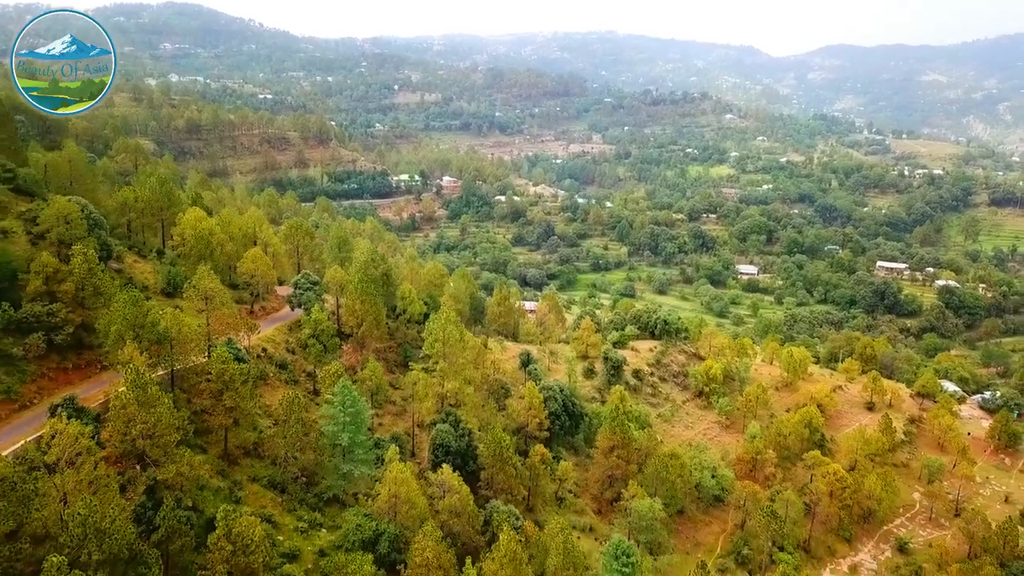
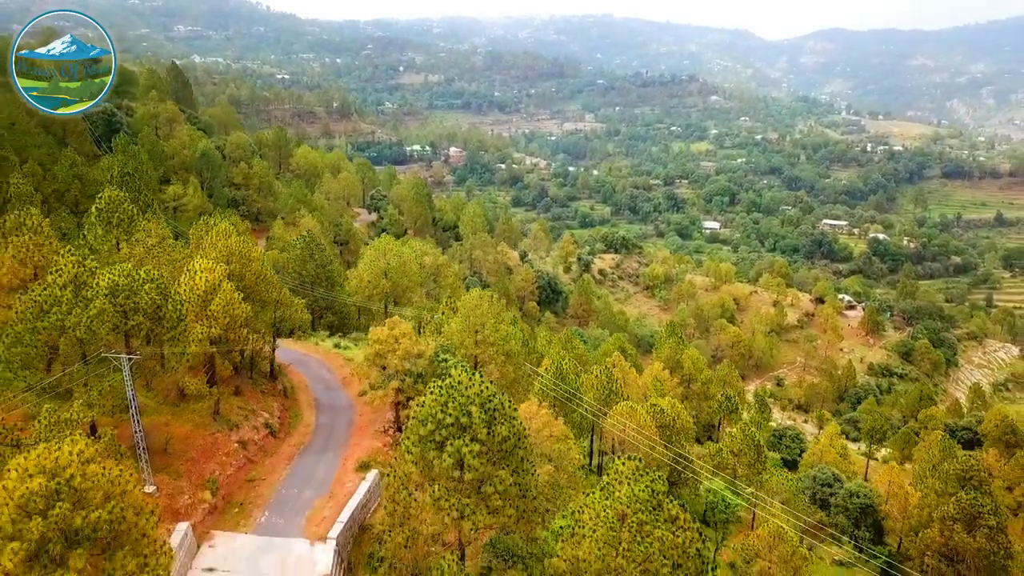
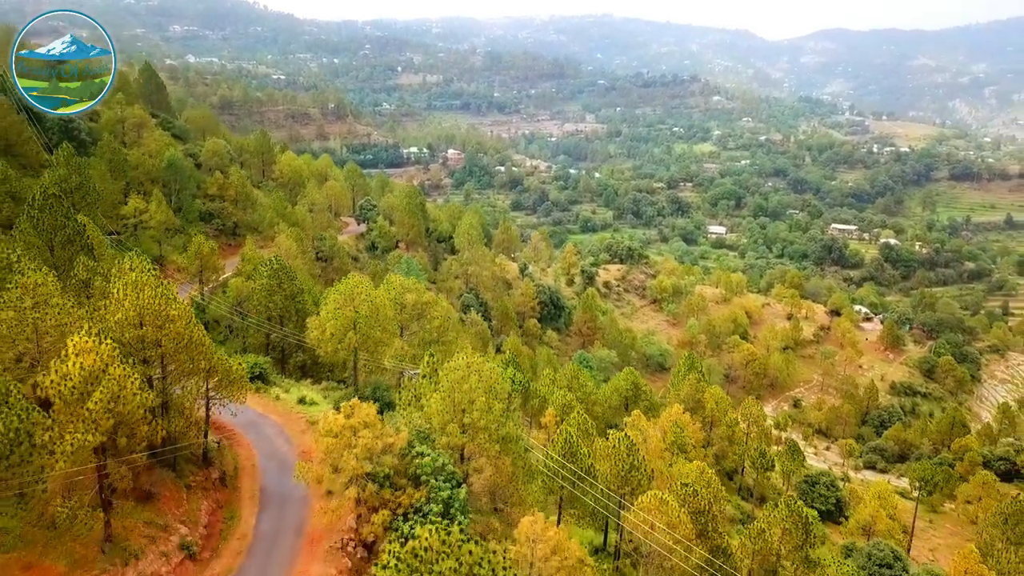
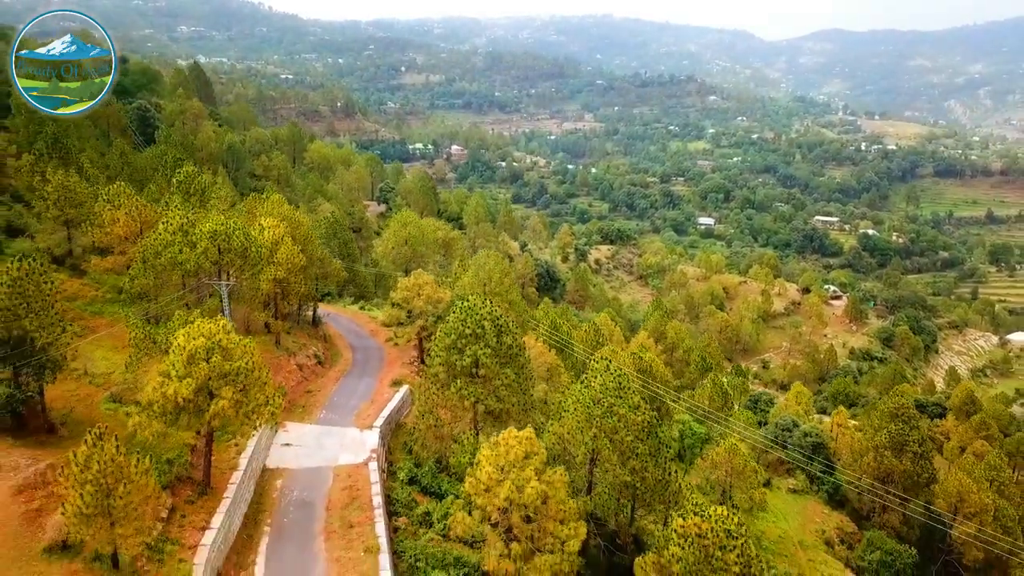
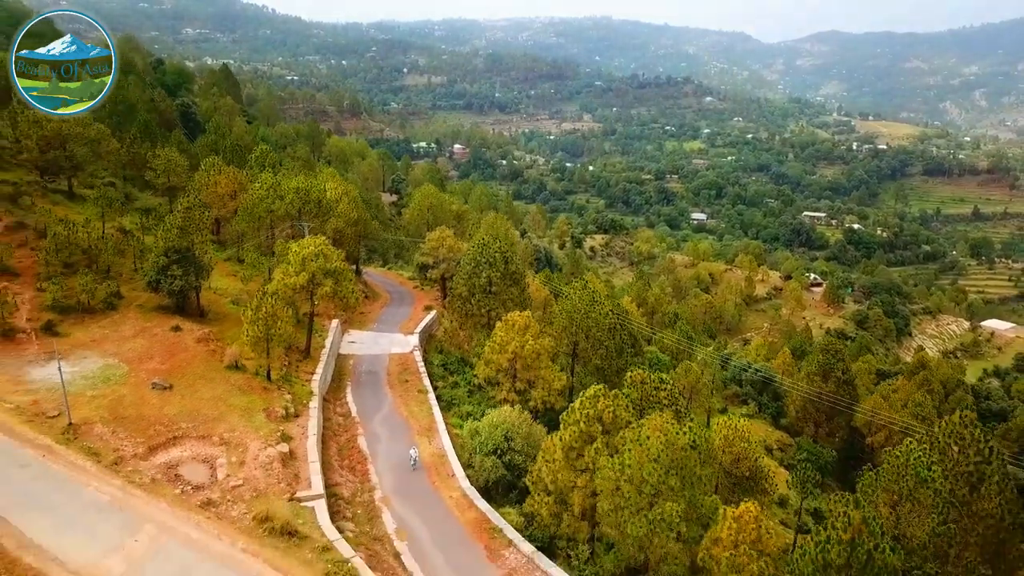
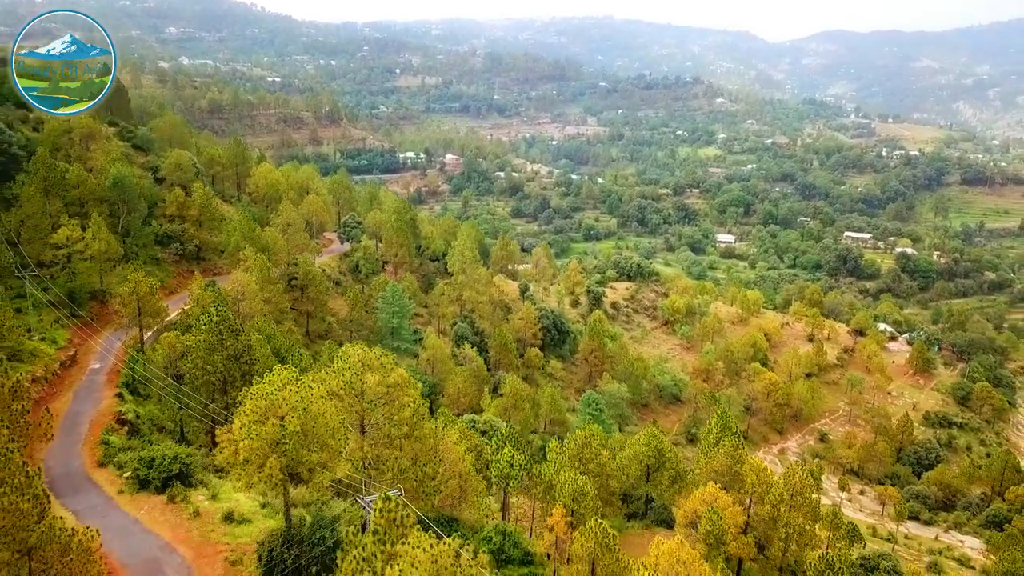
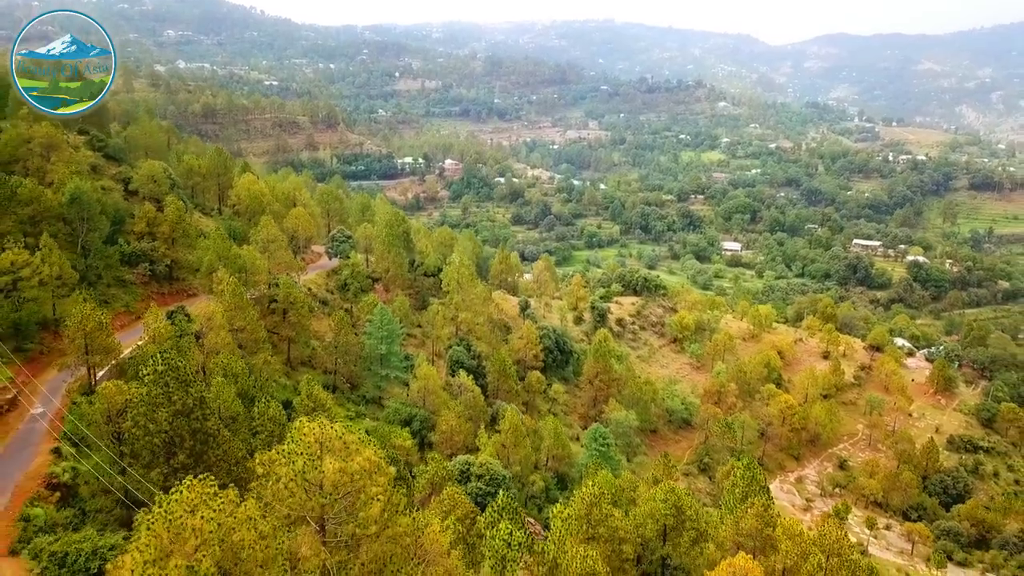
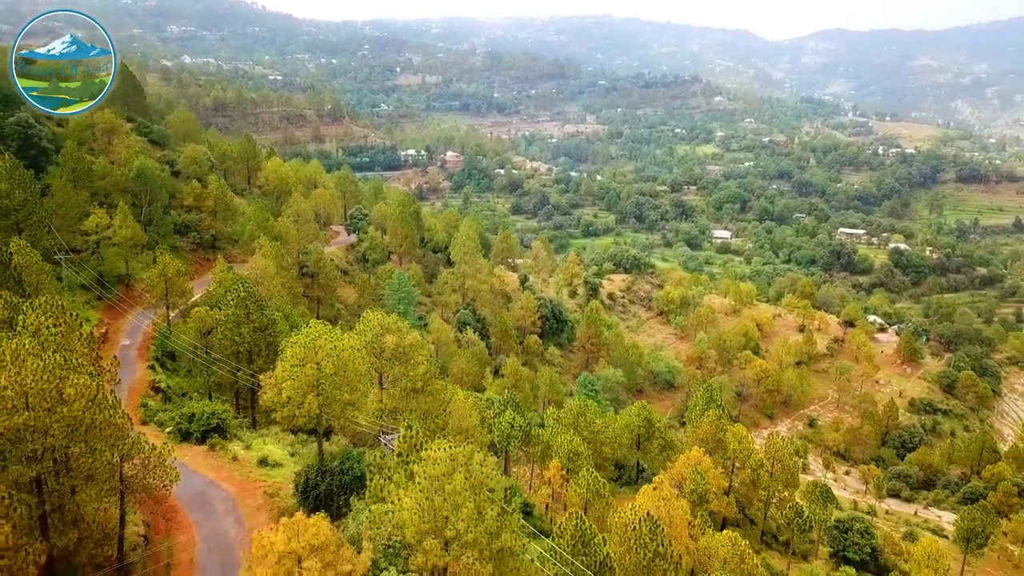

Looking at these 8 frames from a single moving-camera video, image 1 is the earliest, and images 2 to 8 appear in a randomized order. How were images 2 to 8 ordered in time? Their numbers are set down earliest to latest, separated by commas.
7, 6, 8, 3, 2, 4, 5
